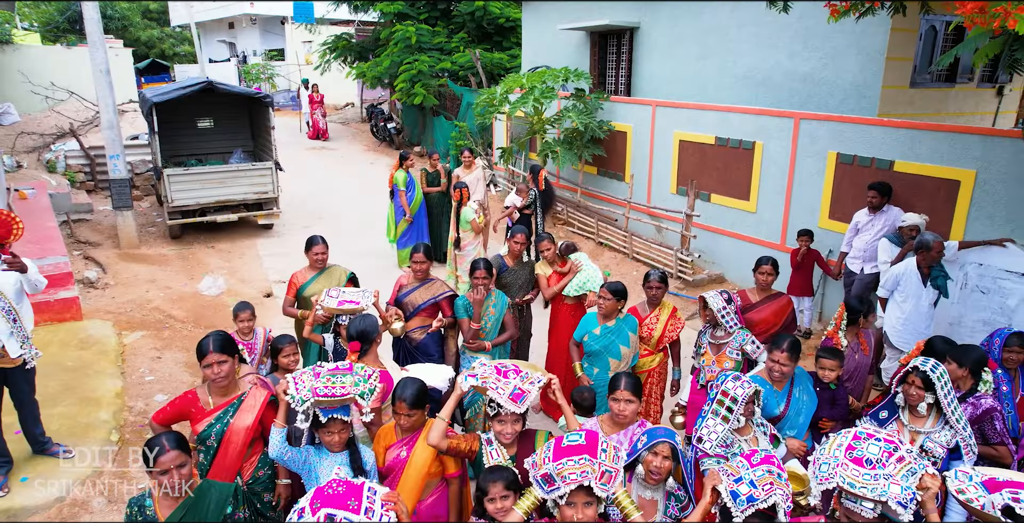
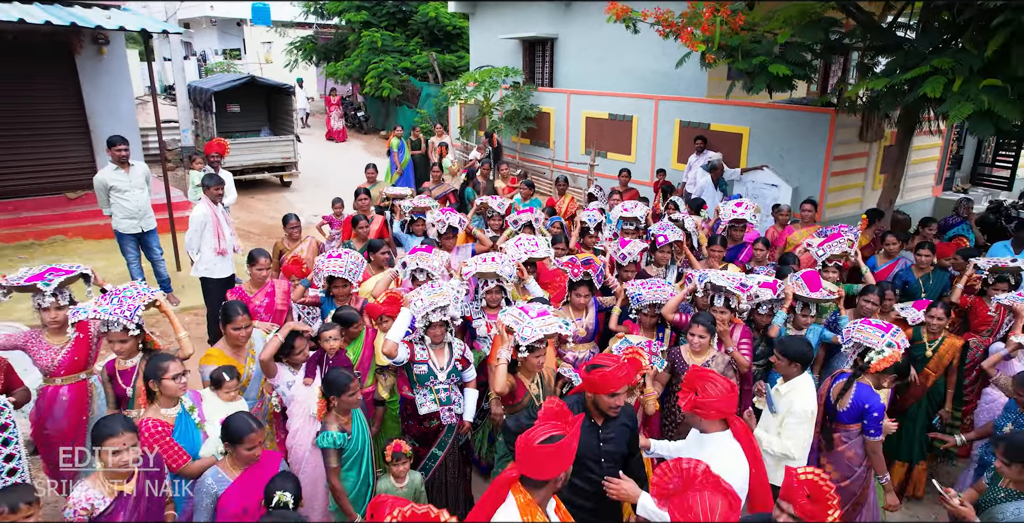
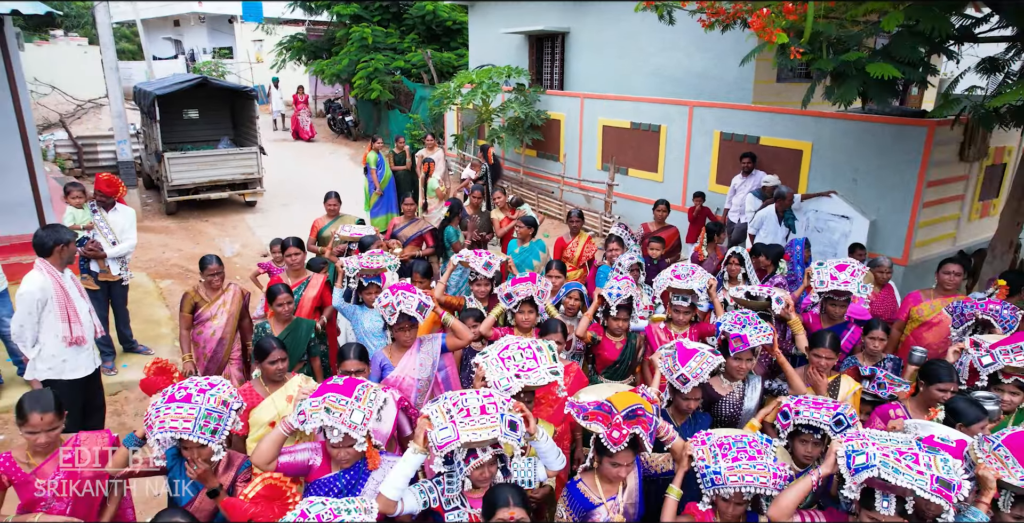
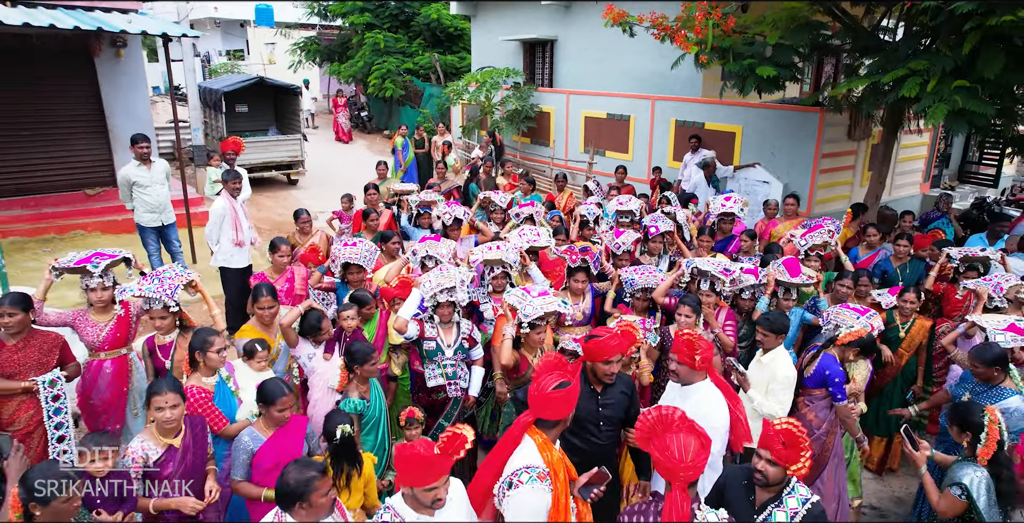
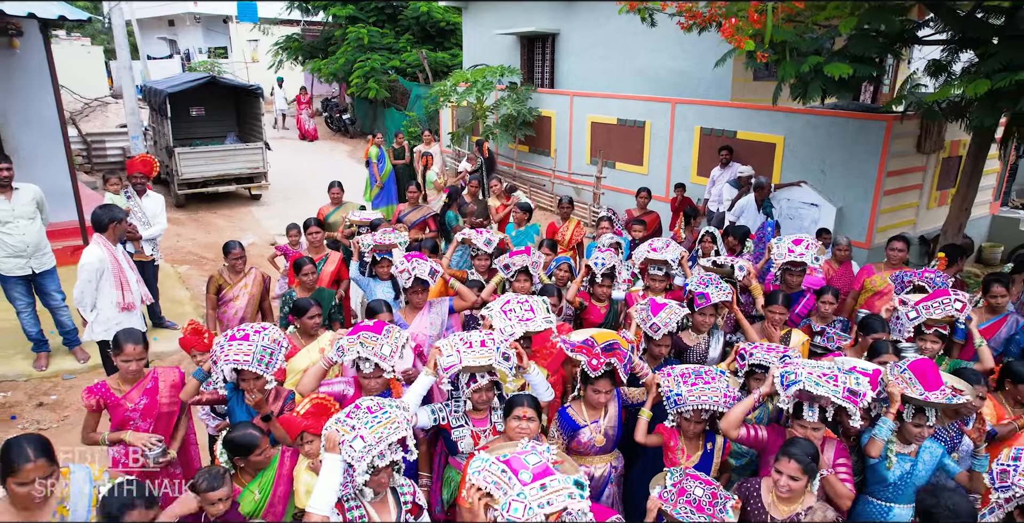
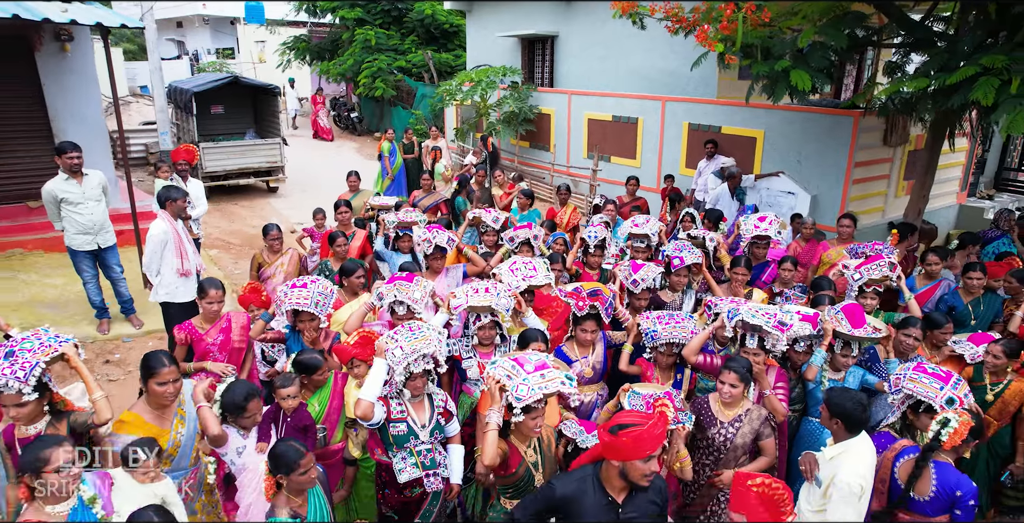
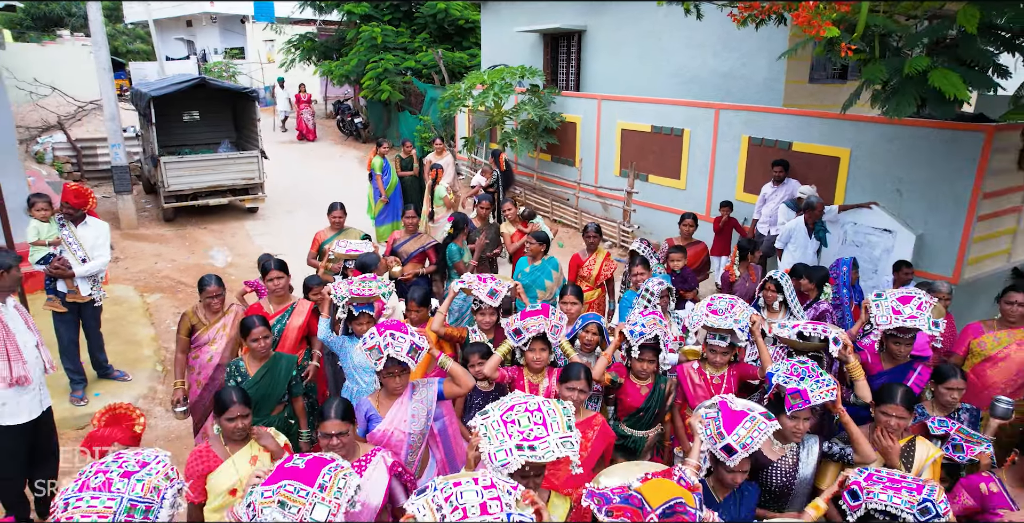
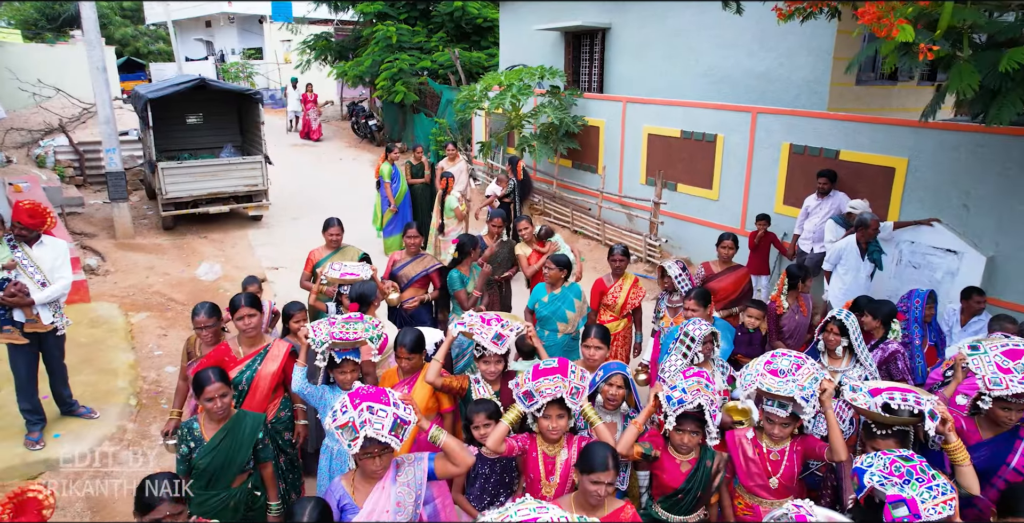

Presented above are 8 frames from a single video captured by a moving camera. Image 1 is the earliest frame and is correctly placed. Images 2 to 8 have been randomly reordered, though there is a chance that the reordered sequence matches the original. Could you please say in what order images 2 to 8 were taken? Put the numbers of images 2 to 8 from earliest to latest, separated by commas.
8, 7, 3, 5, 6, 2, 4
